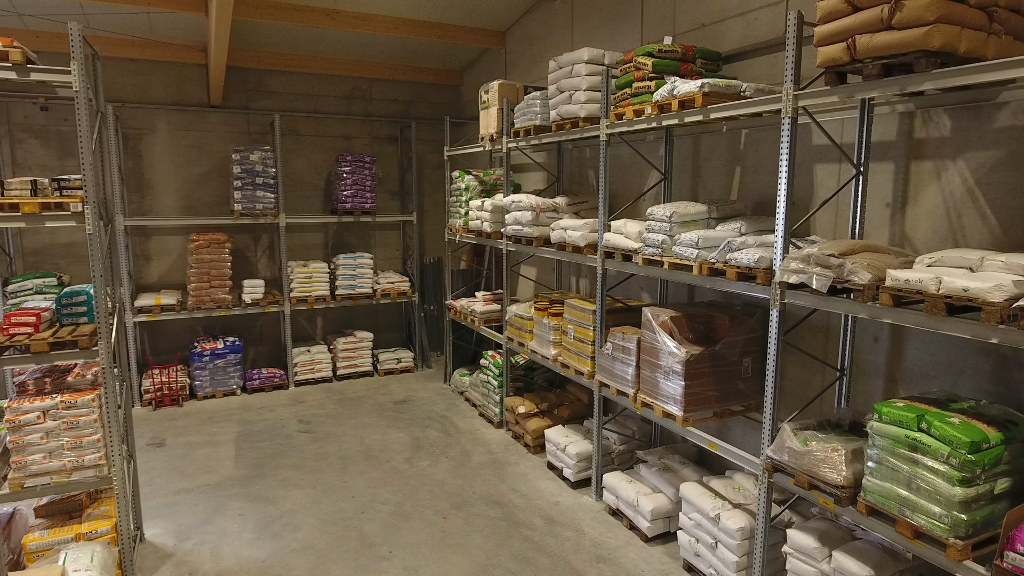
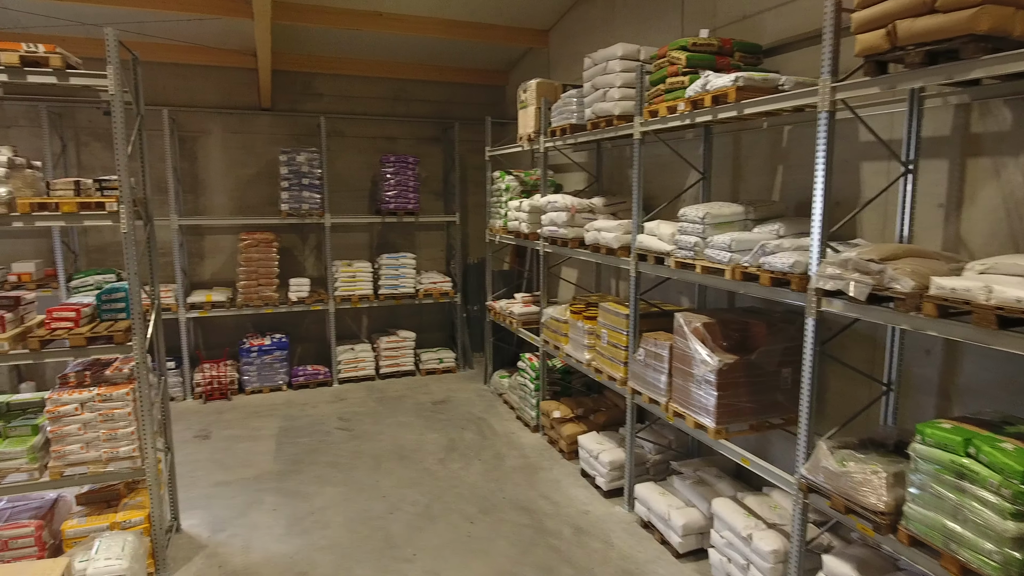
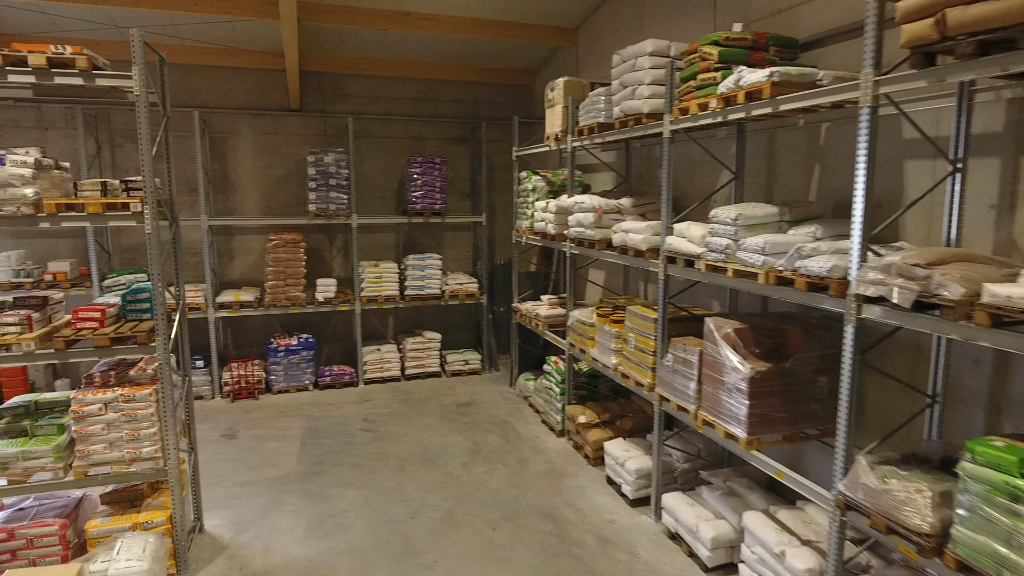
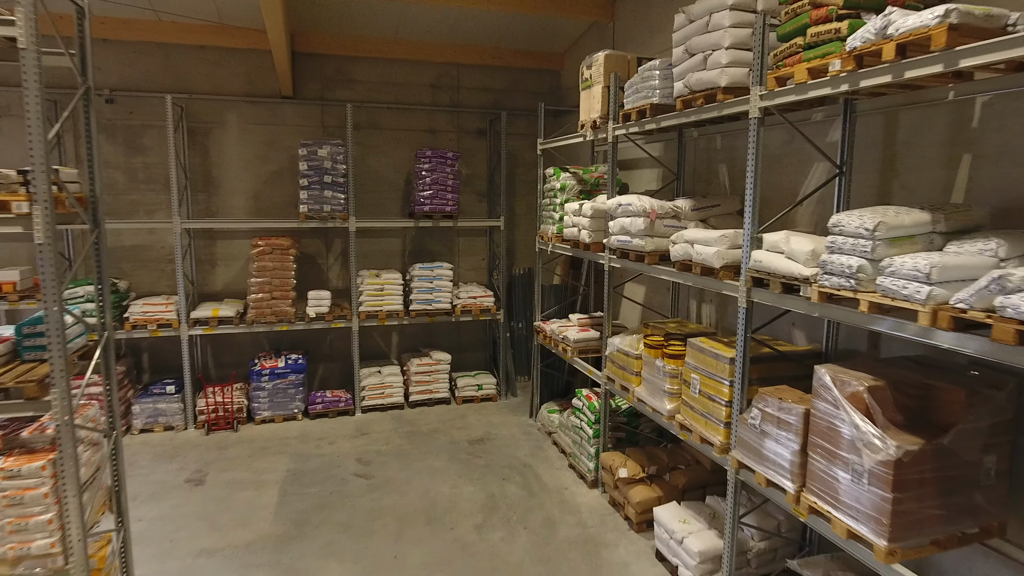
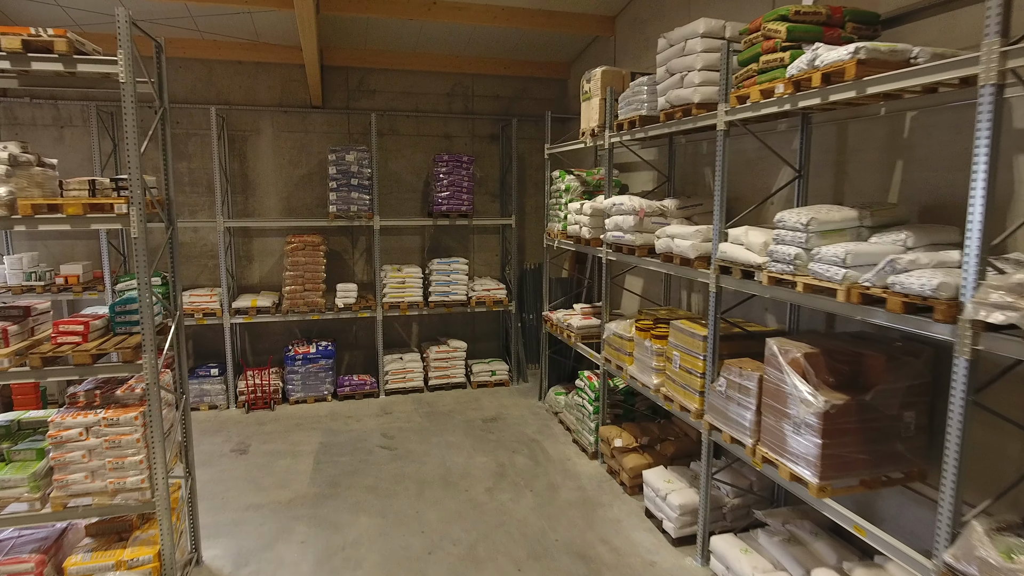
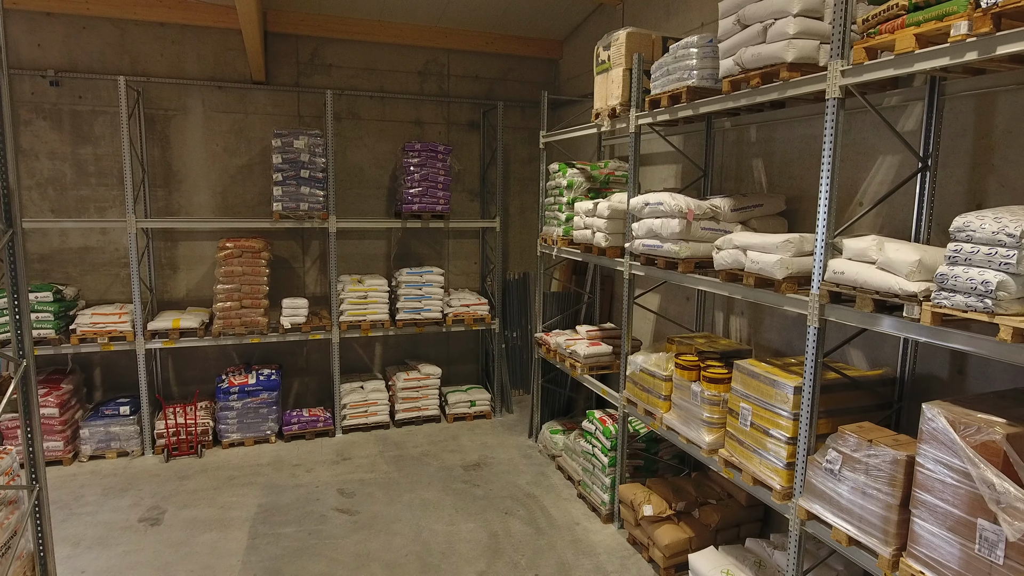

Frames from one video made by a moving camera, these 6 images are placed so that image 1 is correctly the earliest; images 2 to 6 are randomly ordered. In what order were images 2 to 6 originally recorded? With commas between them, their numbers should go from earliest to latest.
2, 3, 5, 4, 6
